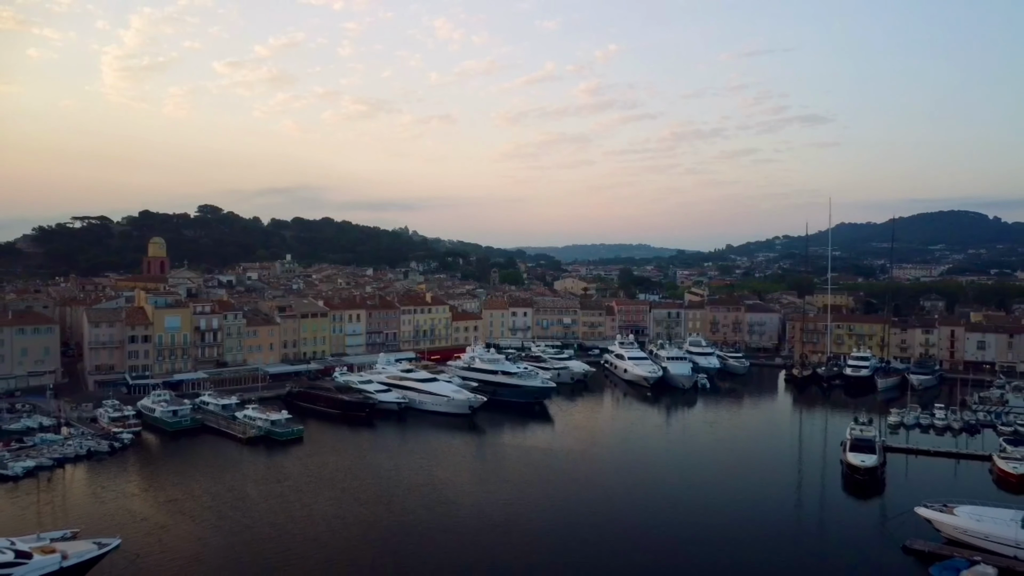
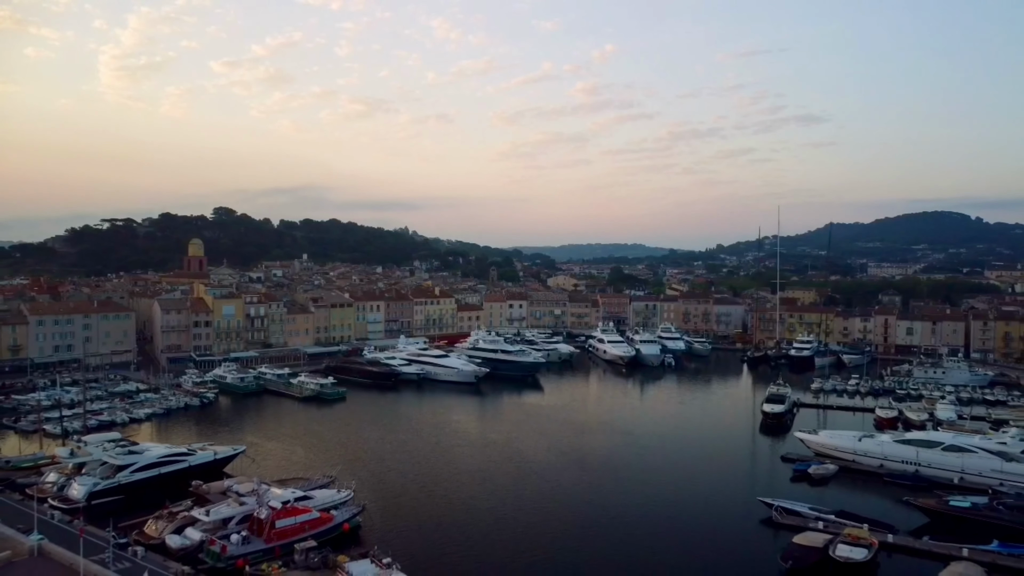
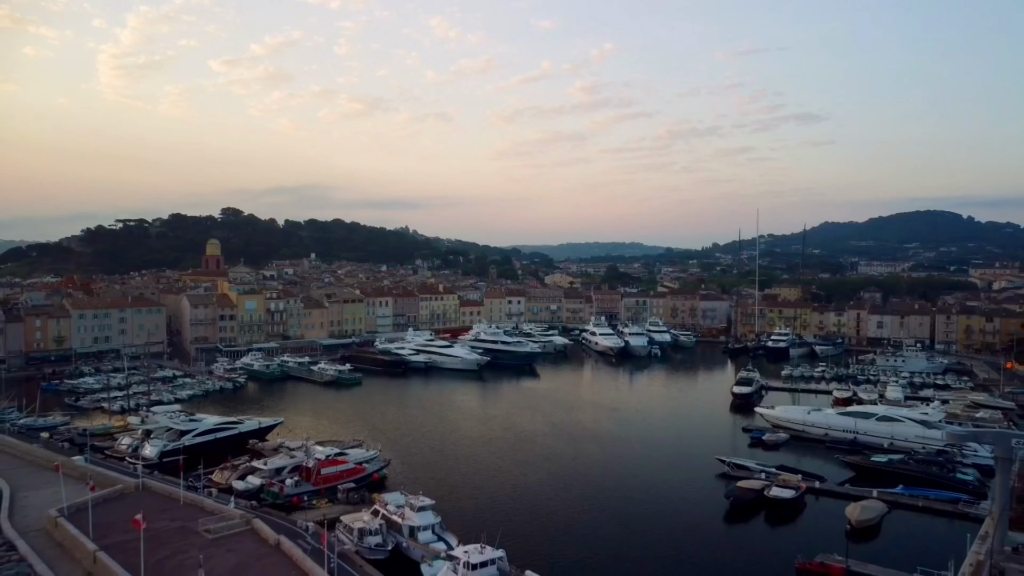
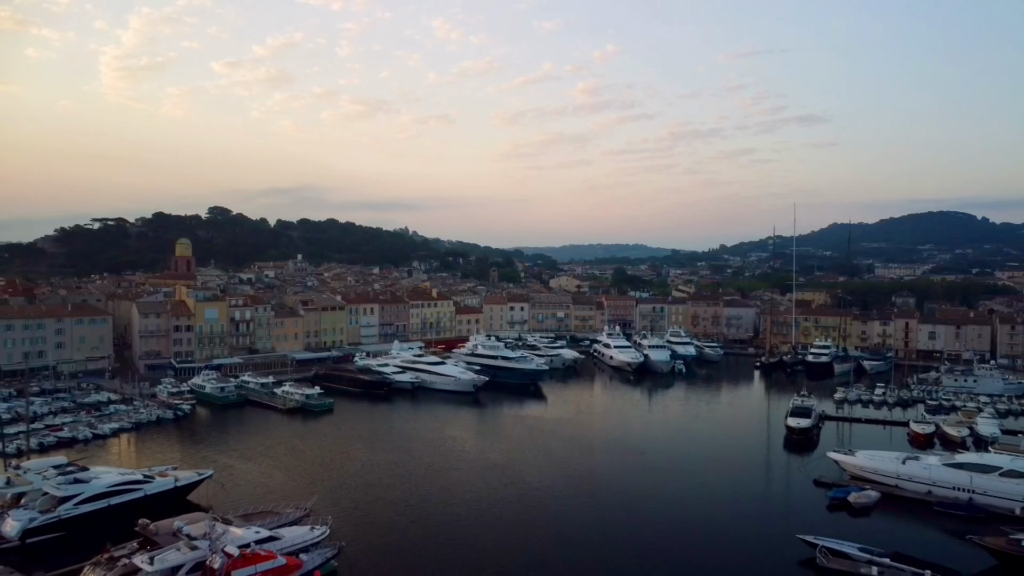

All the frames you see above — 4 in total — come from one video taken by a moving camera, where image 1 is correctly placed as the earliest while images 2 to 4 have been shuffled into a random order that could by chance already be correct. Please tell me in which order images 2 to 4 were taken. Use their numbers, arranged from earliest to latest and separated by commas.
4, 2, 3
